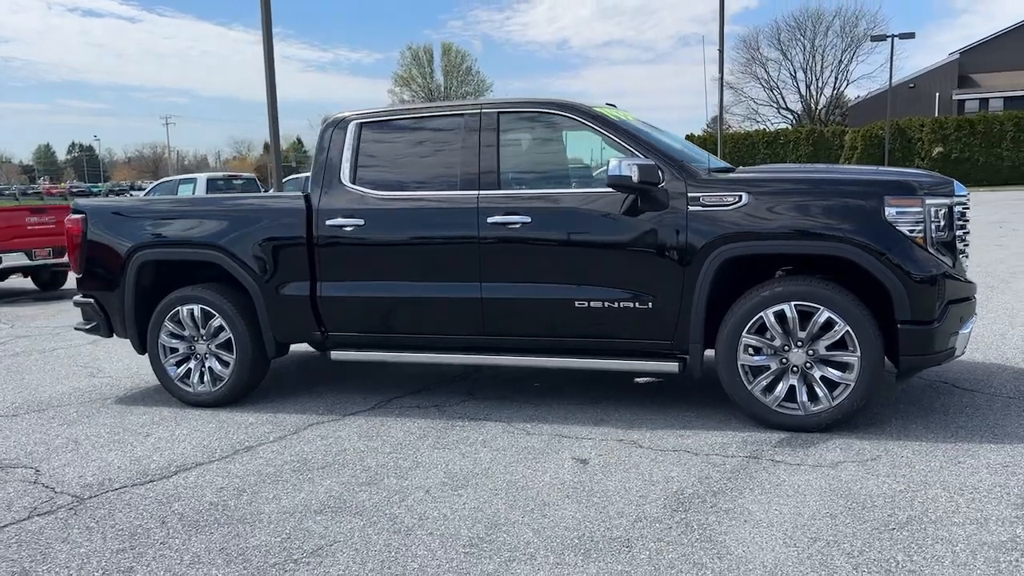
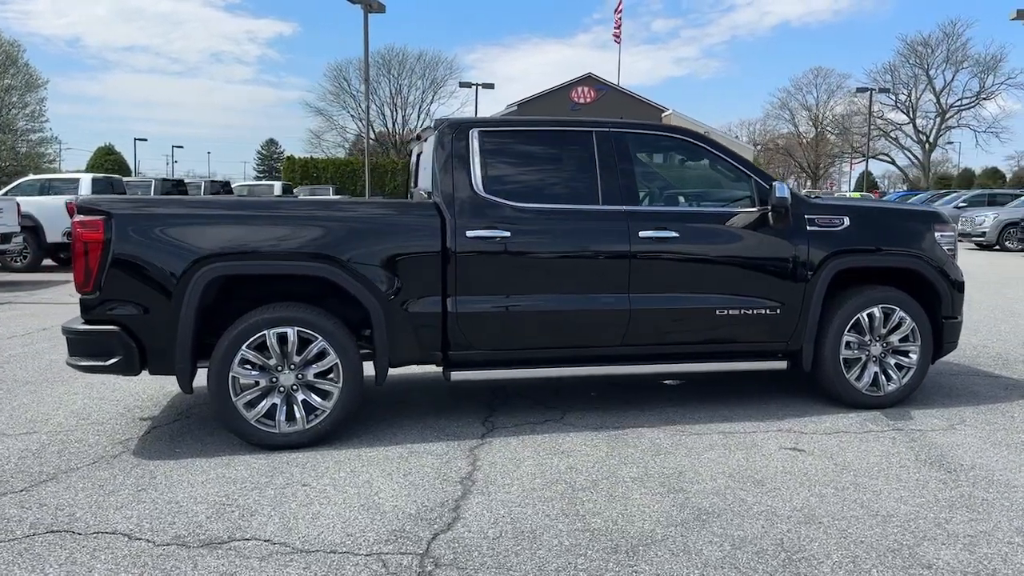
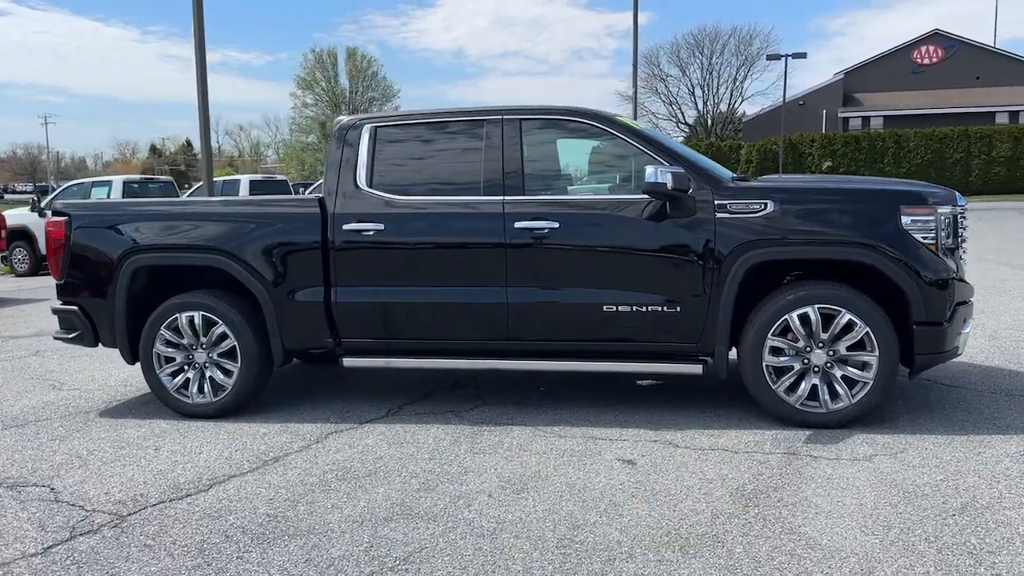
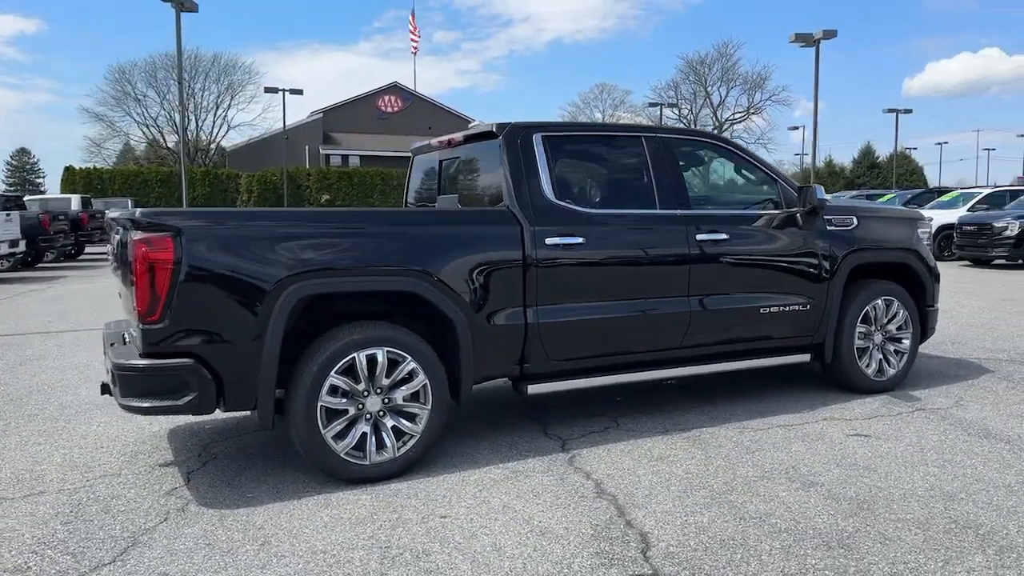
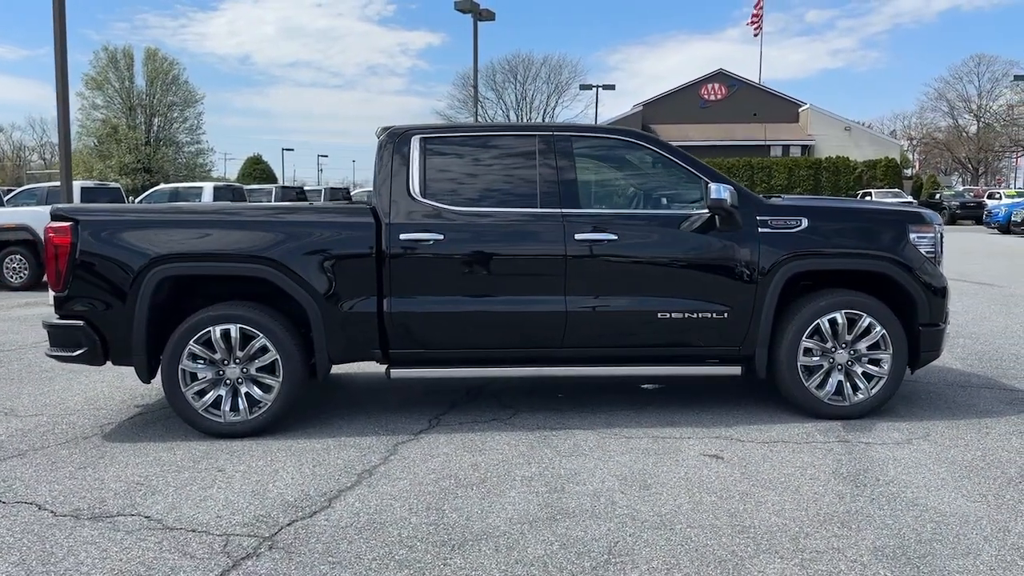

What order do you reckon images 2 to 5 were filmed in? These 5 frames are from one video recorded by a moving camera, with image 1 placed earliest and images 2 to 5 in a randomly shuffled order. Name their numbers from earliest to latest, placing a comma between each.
3, 5, 2, 4
